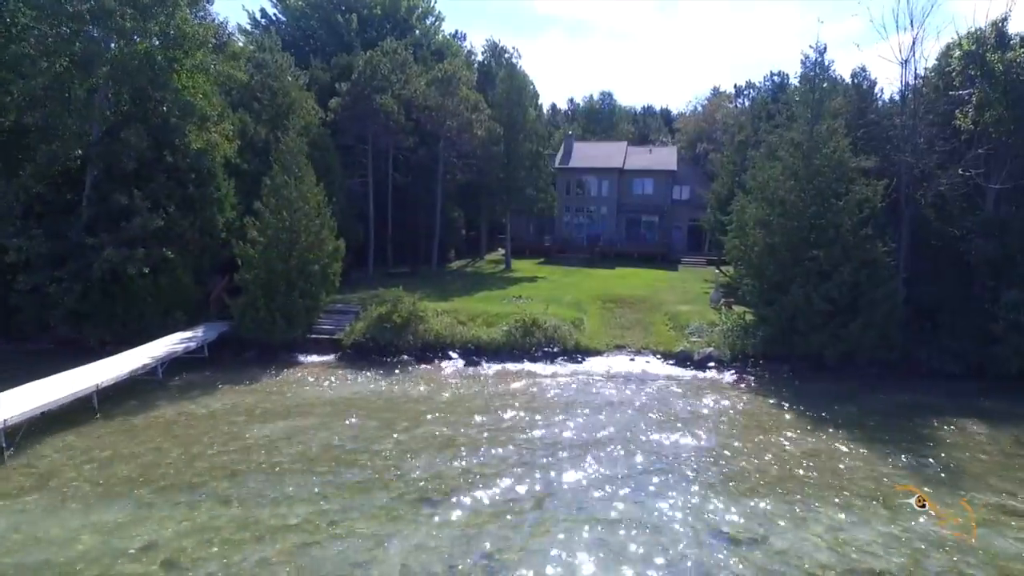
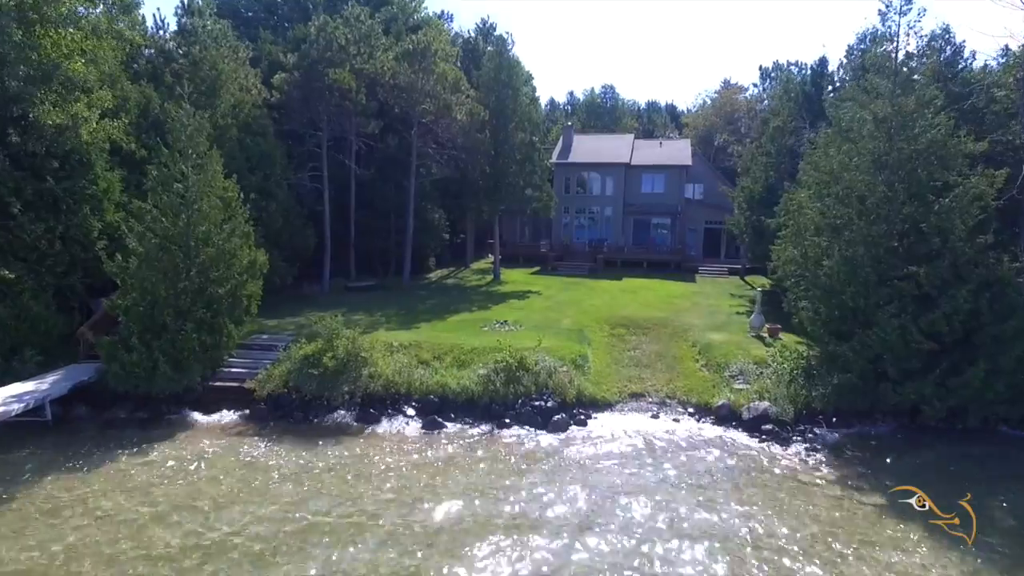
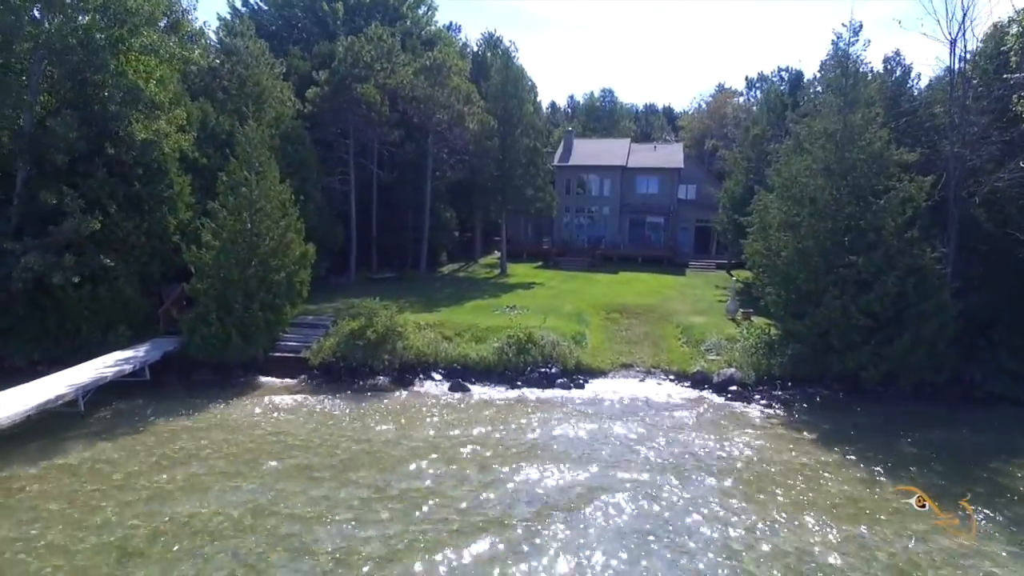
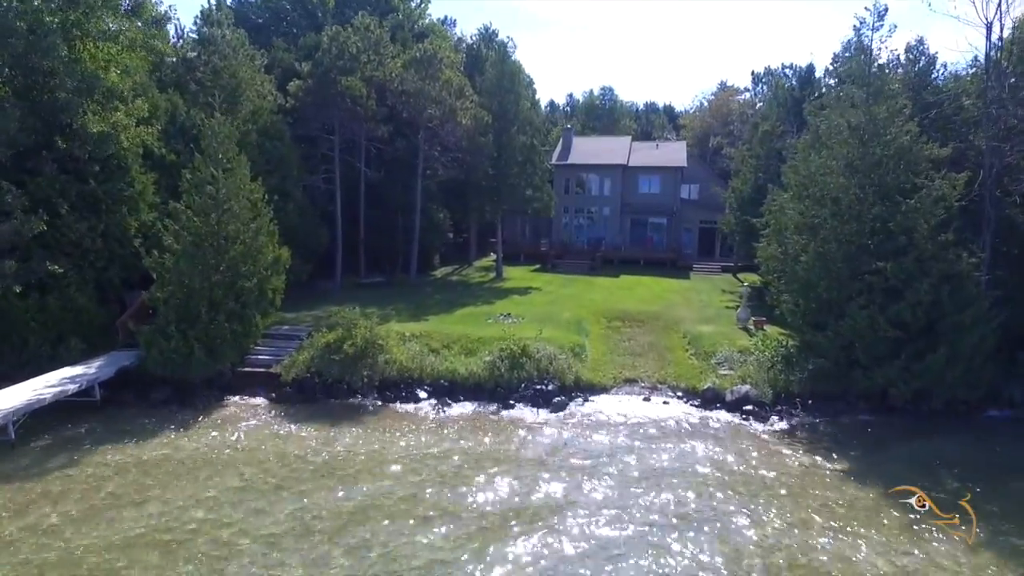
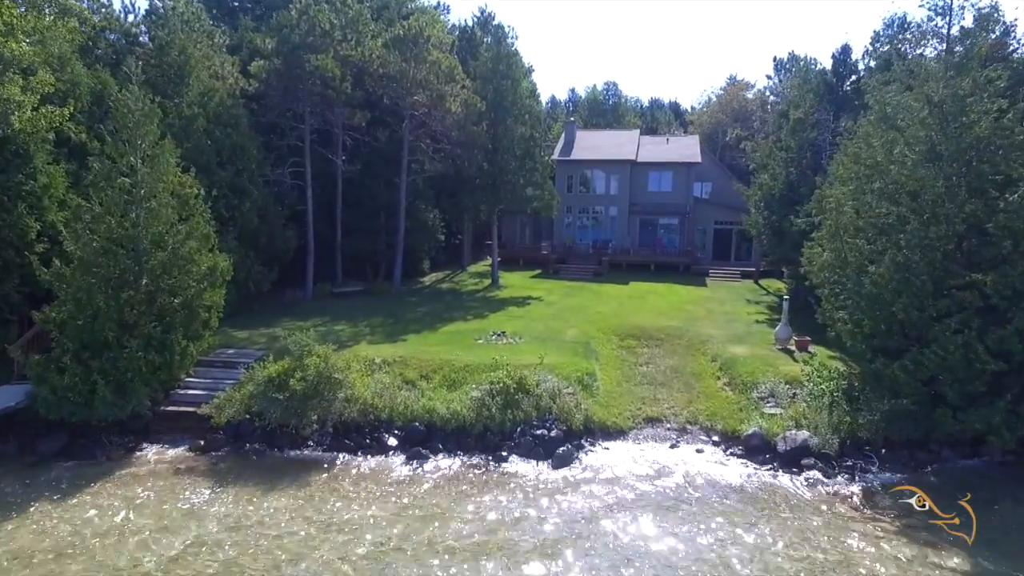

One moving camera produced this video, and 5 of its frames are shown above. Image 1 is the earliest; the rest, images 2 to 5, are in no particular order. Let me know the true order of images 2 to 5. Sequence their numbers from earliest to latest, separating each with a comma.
3, 4, 2, 5
